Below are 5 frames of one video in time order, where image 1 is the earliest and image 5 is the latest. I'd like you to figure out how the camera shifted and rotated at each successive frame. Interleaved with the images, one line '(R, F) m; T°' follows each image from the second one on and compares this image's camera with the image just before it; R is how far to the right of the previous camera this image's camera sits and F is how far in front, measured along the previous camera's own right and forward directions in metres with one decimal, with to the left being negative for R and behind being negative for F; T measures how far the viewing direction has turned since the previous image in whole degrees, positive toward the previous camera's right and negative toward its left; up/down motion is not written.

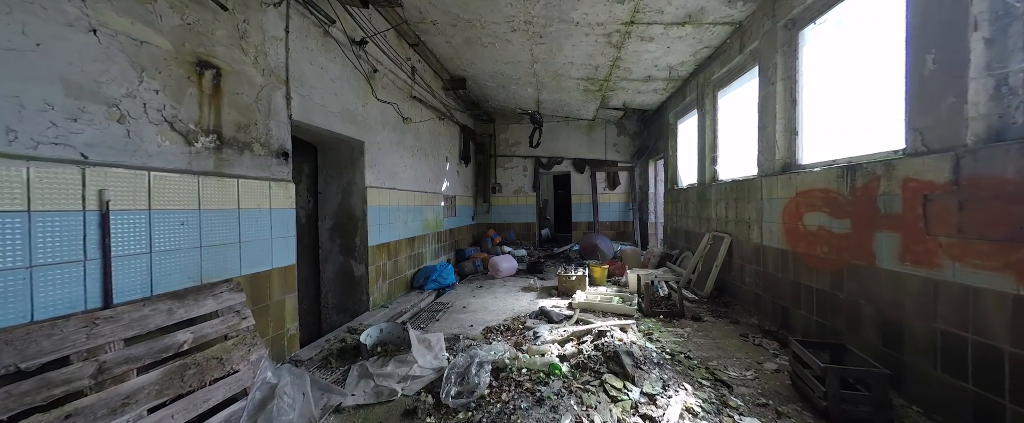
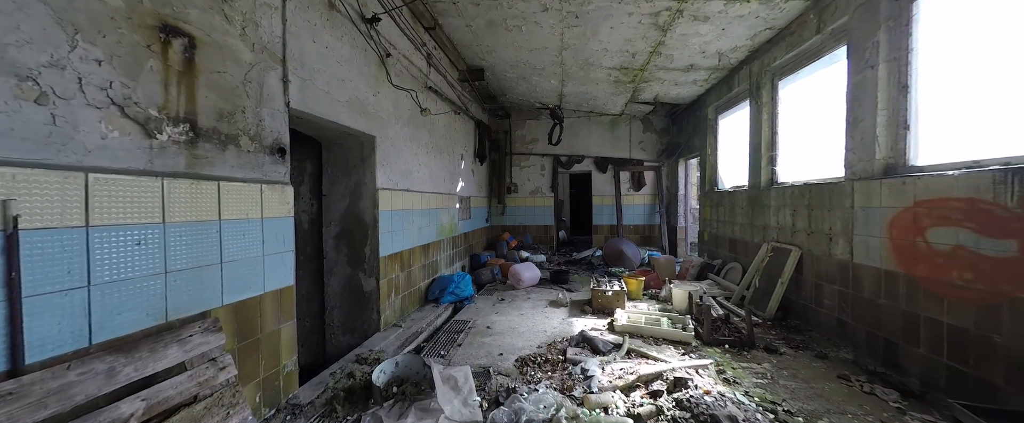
(-0.2, +0.4) m; -1°
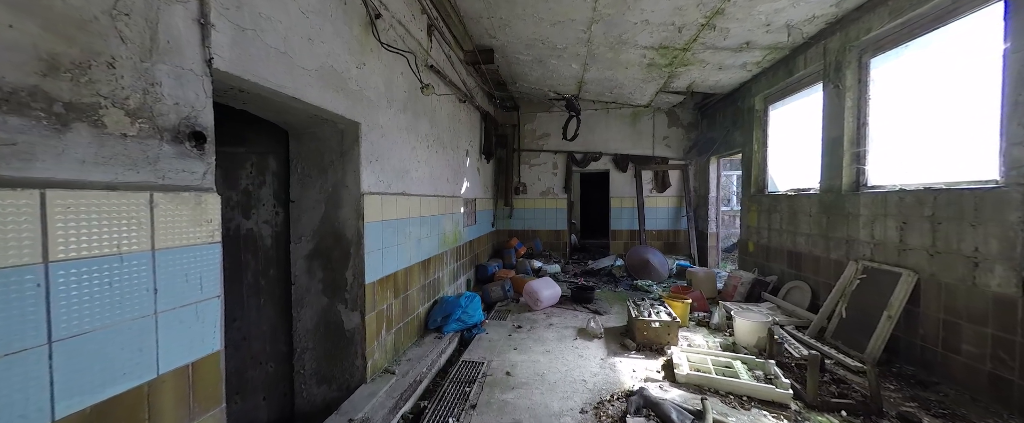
(-0.2, +0.7) m; 0°
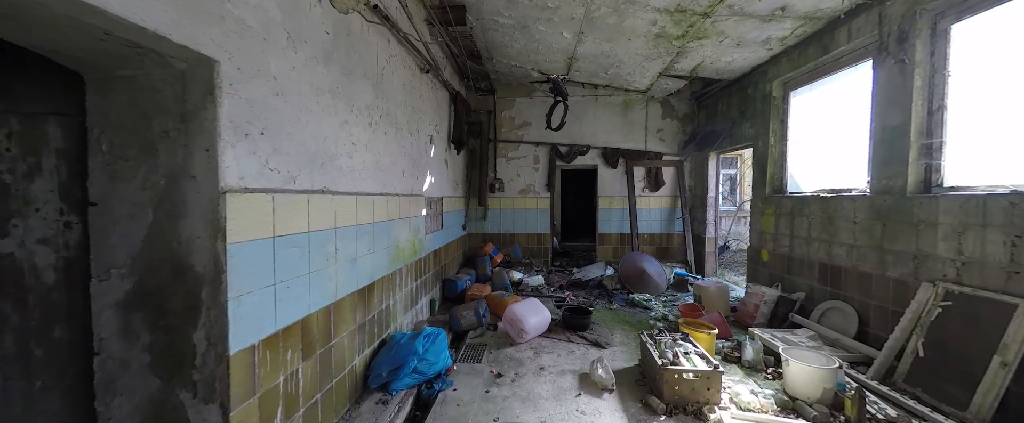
(-0.1, +0.8) m; +5°
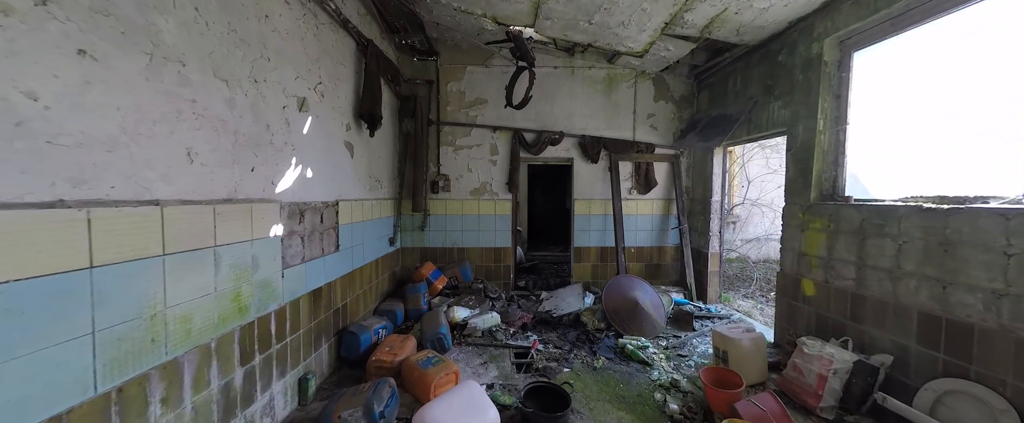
(+0.2, +1.3) m; +5°
